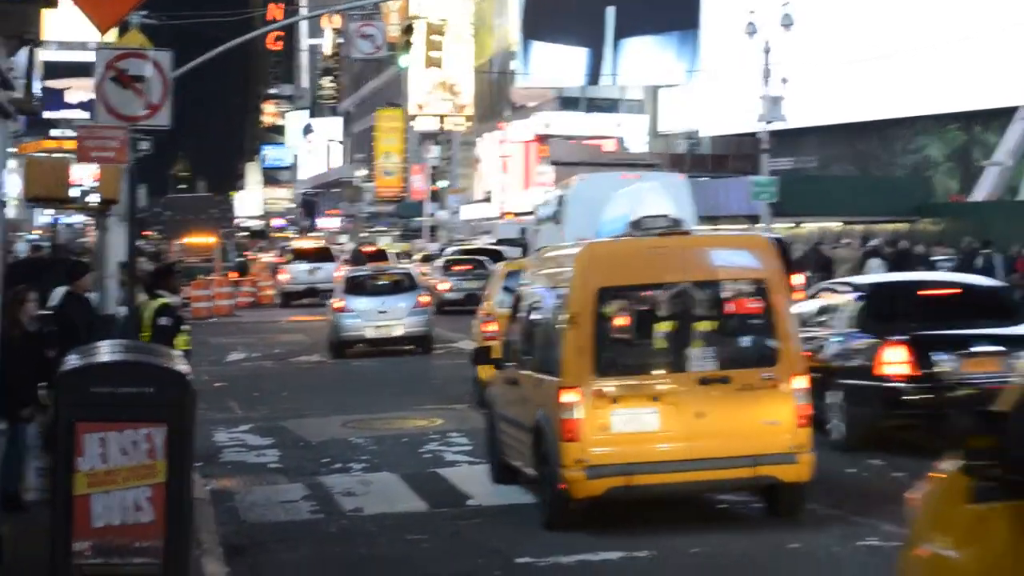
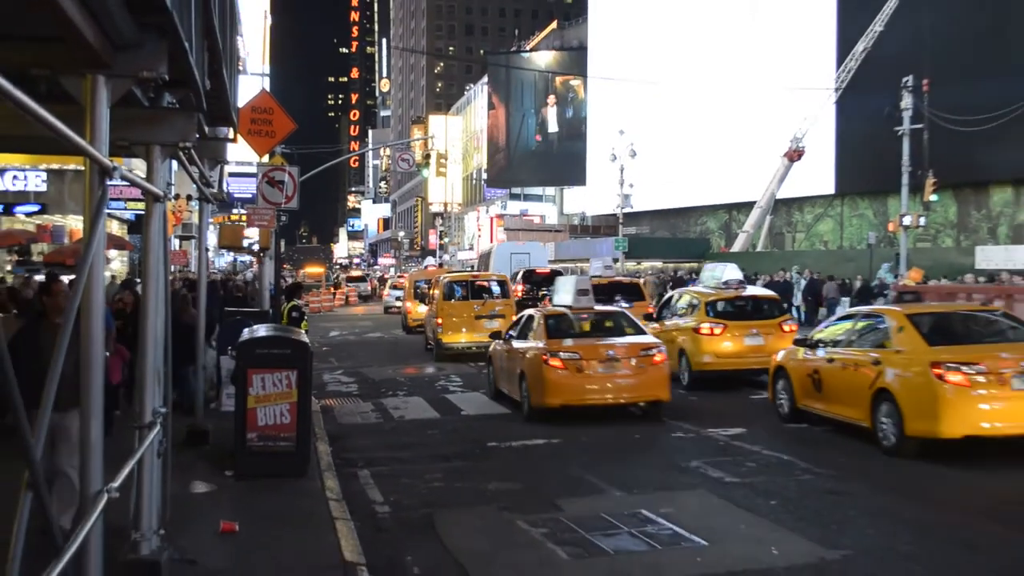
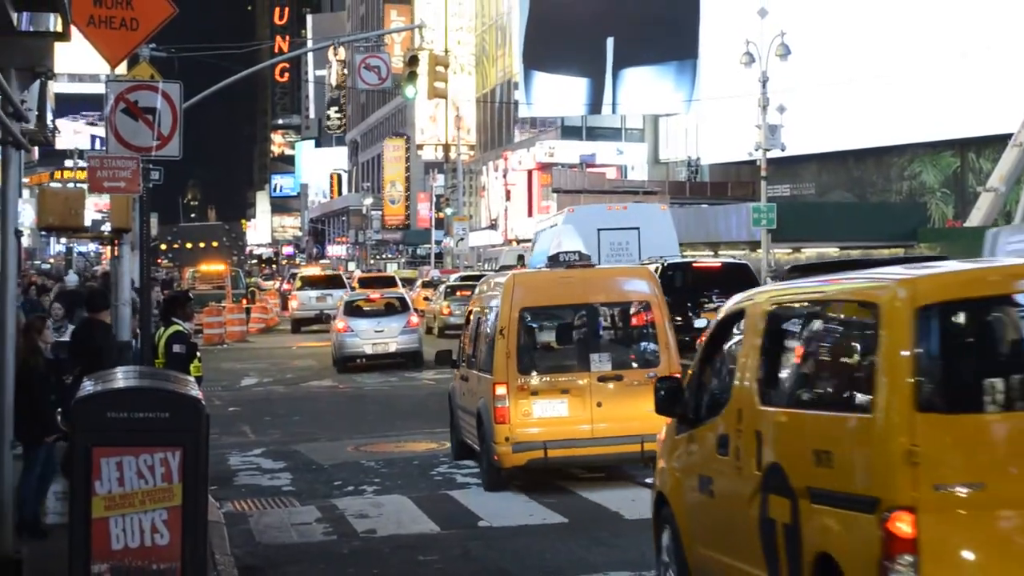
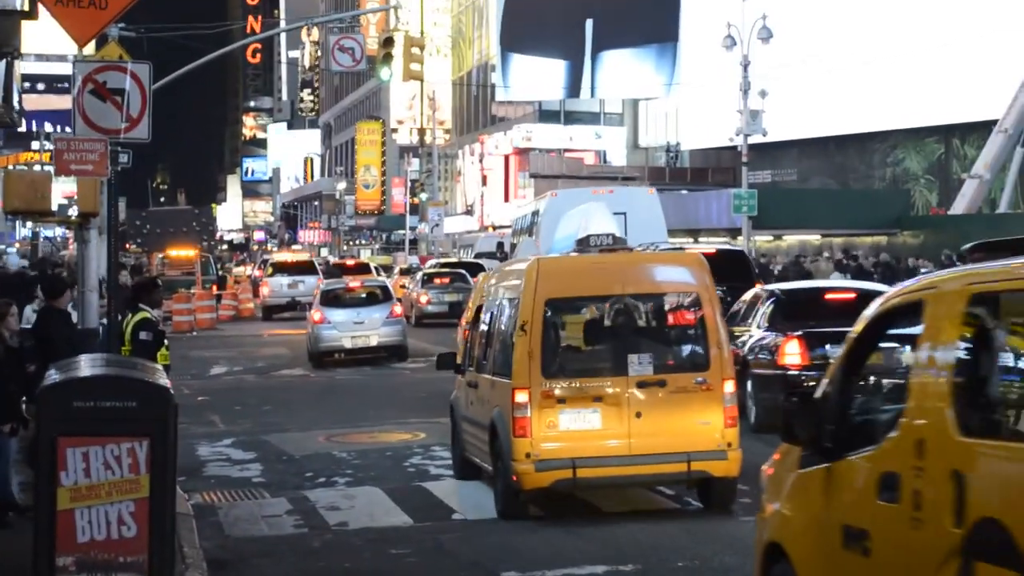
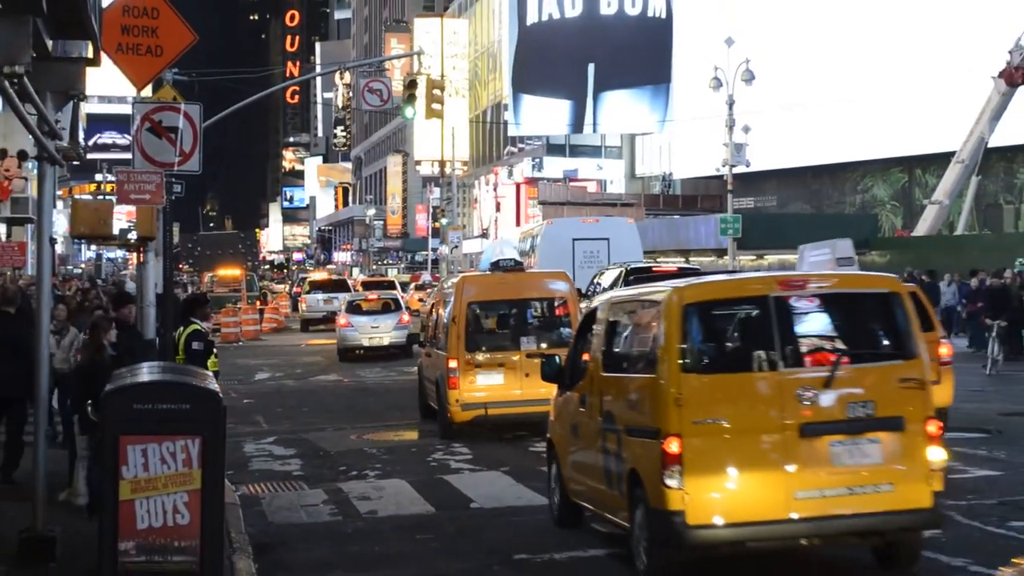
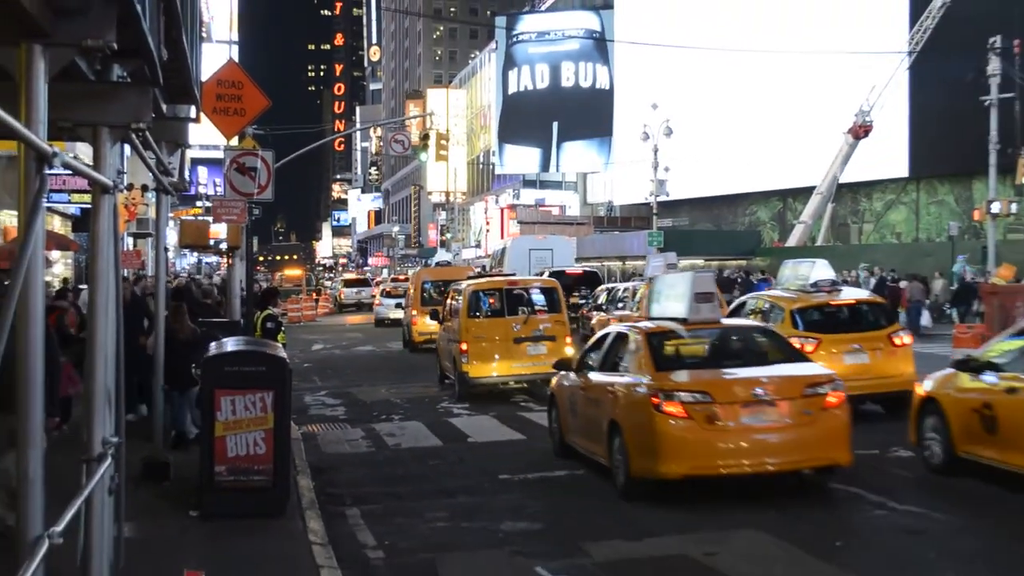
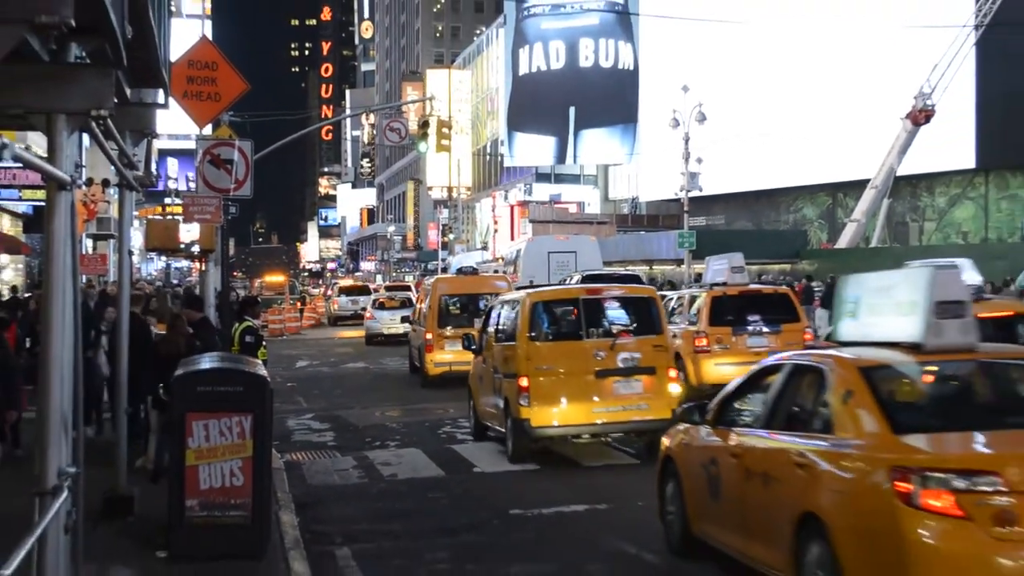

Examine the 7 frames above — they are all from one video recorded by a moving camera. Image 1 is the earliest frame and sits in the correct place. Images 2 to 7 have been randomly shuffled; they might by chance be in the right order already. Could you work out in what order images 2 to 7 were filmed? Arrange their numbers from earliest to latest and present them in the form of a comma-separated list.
4, 3, 5, 7, 6, 2
